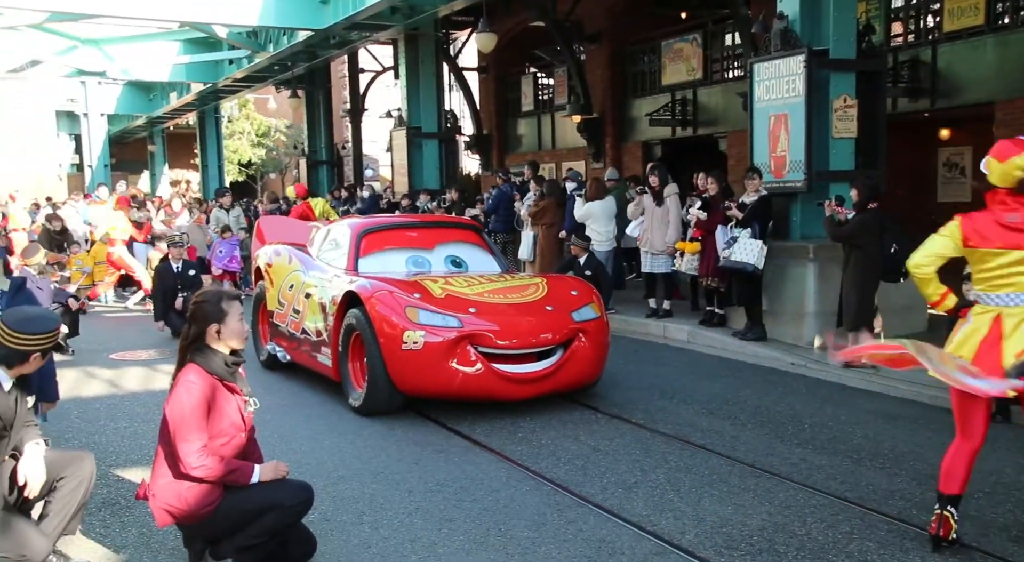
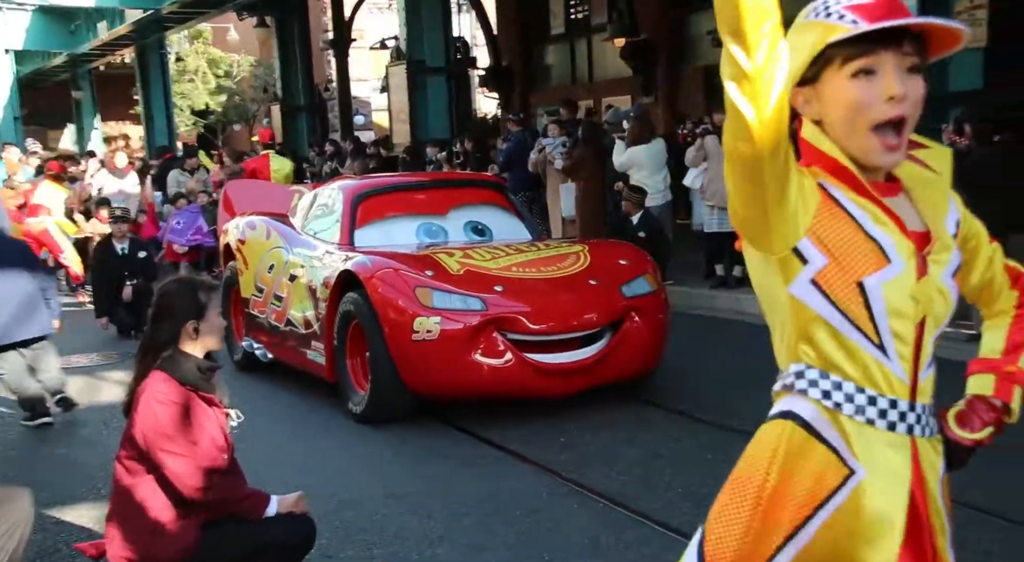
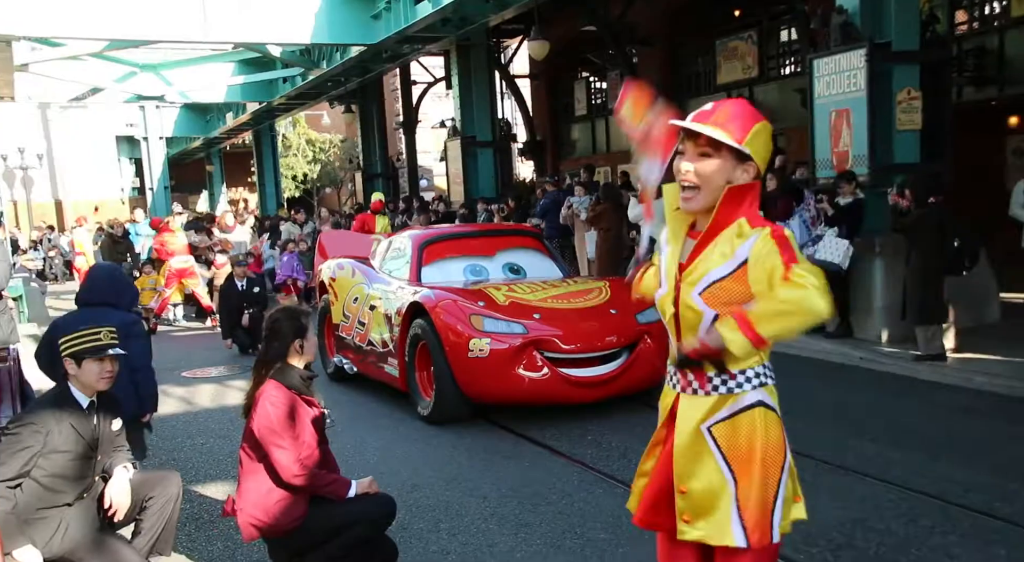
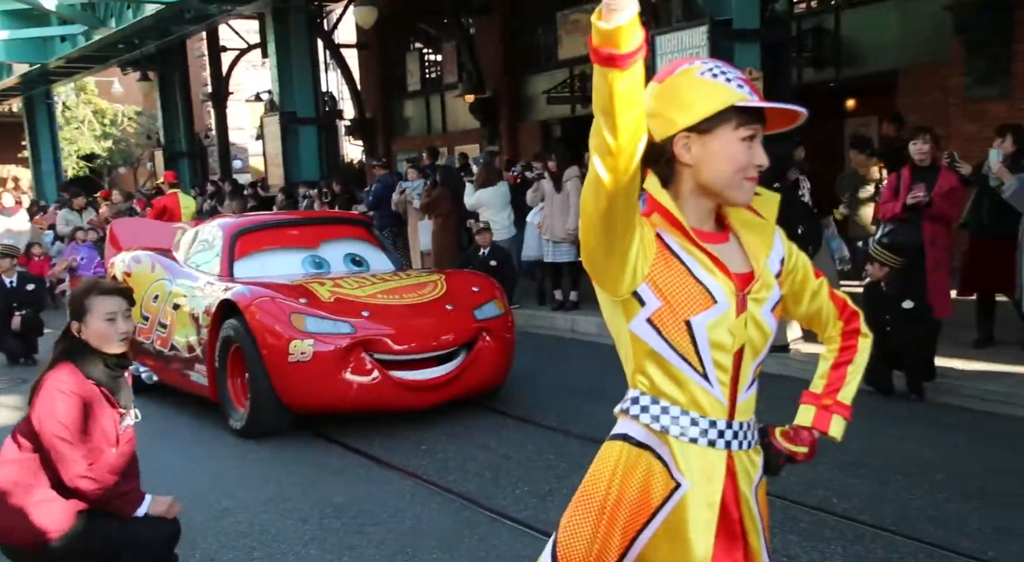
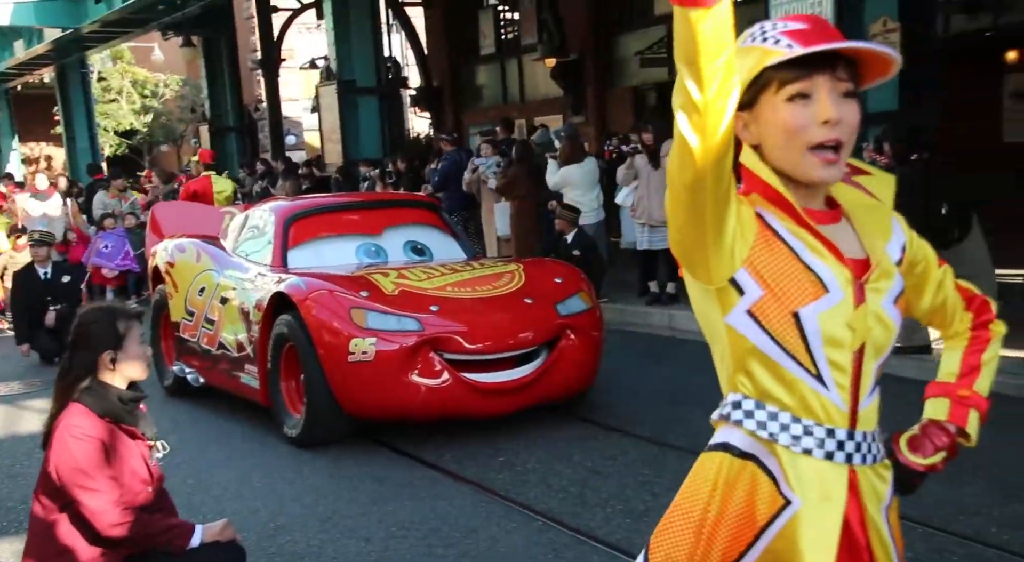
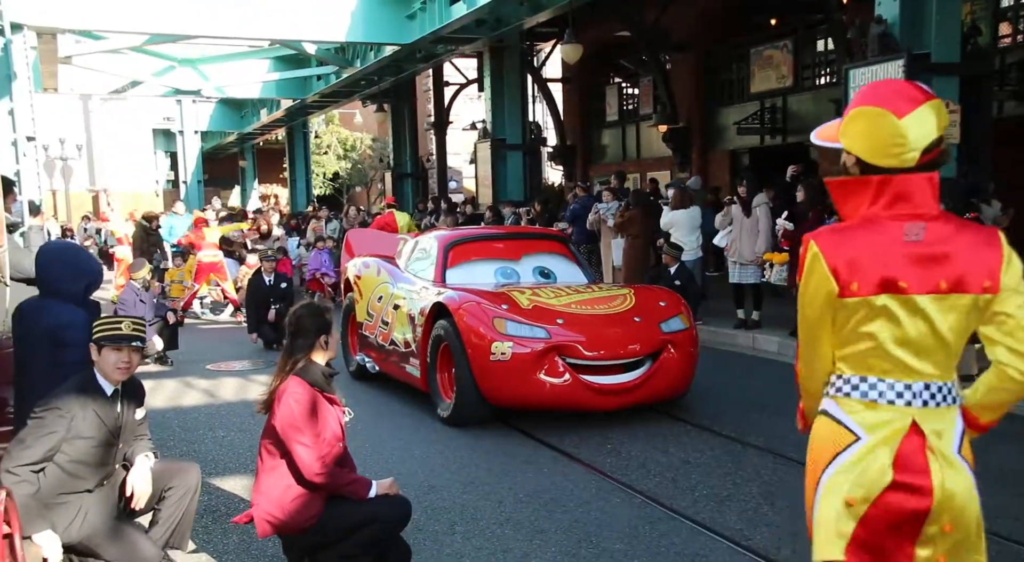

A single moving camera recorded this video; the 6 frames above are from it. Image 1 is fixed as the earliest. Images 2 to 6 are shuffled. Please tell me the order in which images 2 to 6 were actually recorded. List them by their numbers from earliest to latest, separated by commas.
6, 3, 2, 5, 4
